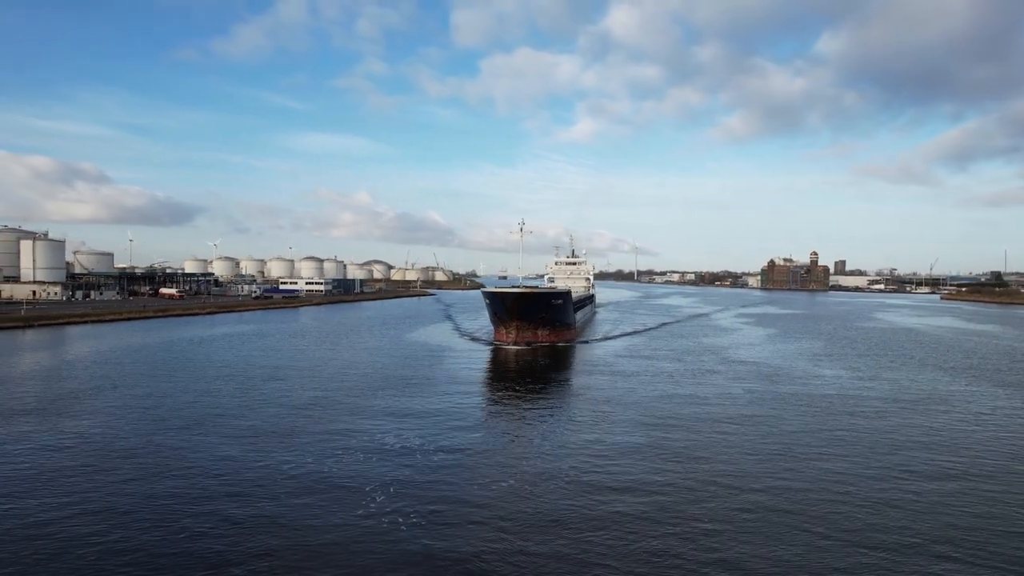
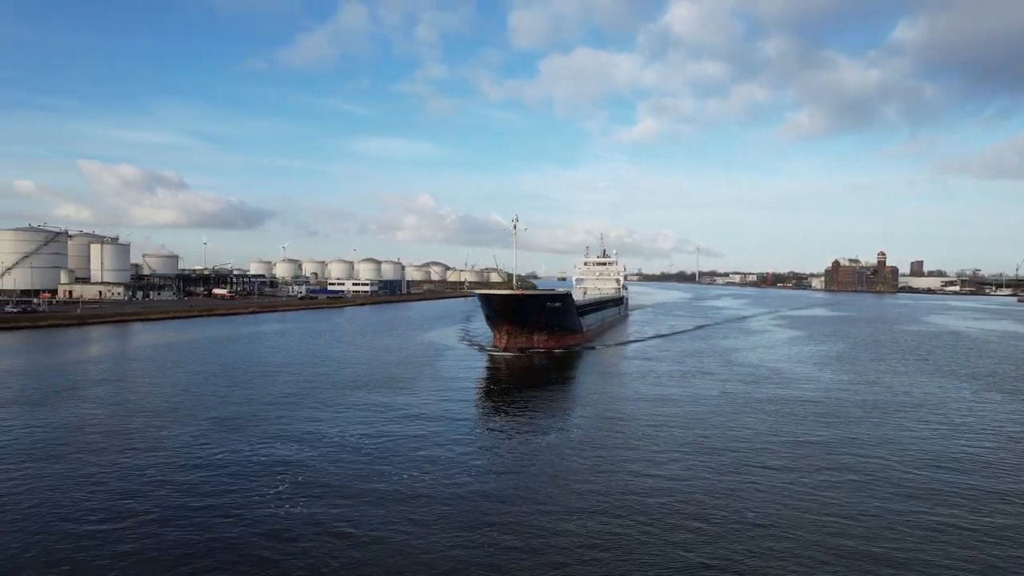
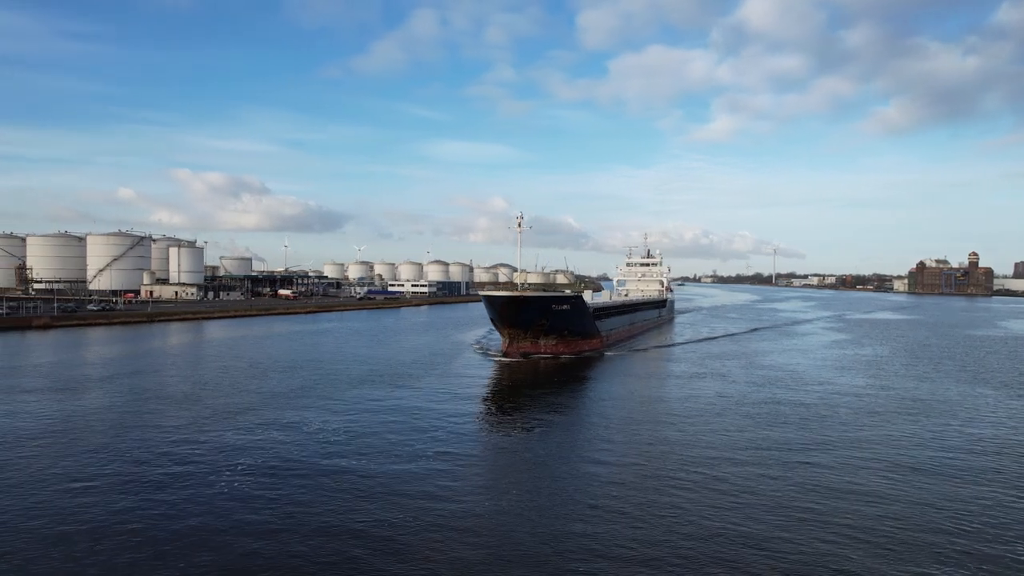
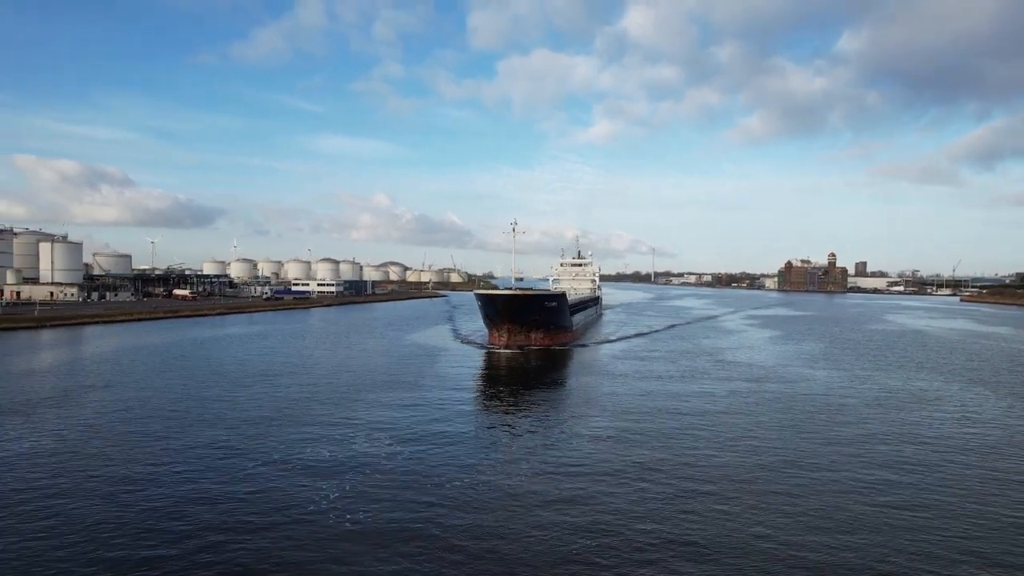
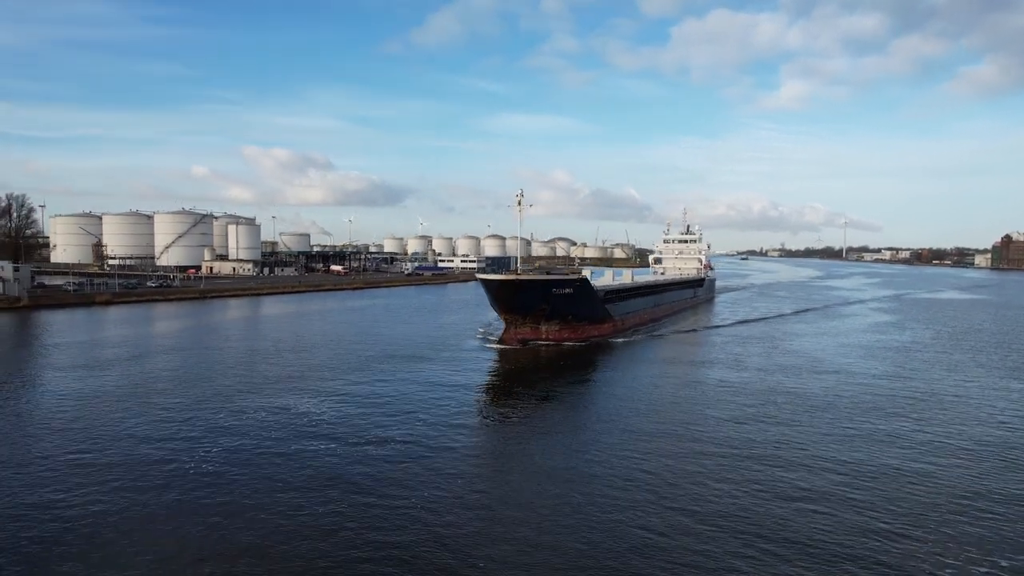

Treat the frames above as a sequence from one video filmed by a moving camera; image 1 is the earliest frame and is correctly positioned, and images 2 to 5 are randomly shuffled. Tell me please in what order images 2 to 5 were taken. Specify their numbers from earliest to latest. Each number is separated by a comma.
4, 2, 3, 5
